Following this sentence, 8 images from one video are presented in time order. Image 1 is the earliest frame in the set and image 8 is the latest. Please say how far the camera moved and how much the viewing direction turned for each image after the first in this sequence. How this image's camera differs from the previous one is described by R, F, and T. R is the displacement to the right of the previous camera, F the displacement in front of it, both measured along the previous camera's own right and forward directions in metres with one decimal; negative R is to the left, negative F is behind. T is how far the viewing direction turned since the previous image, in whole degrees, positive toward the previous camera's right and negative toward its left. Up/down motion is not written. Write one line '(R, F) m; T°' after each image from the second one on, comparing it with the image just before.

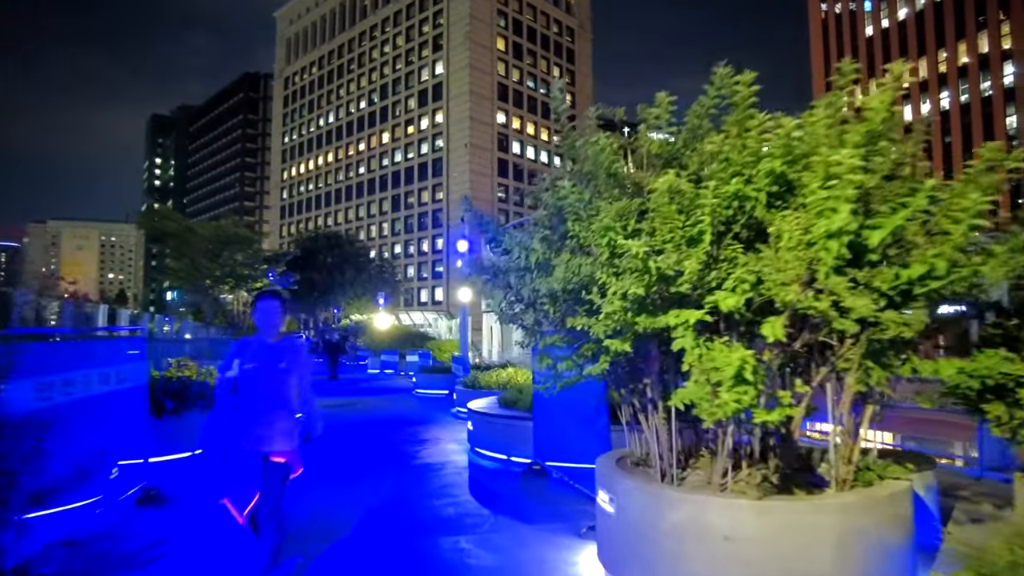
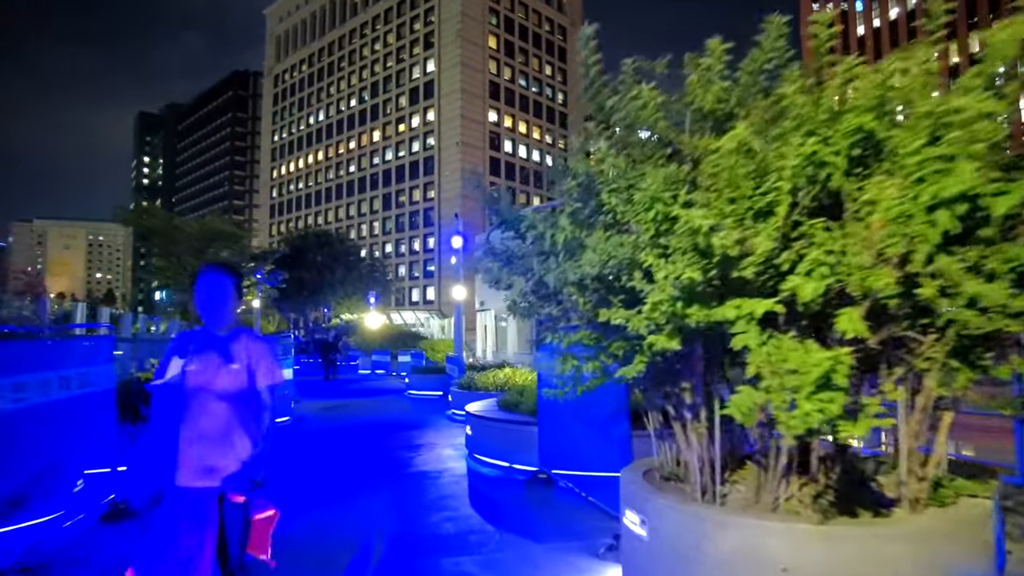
(-0.1, +0.6) m; +1°
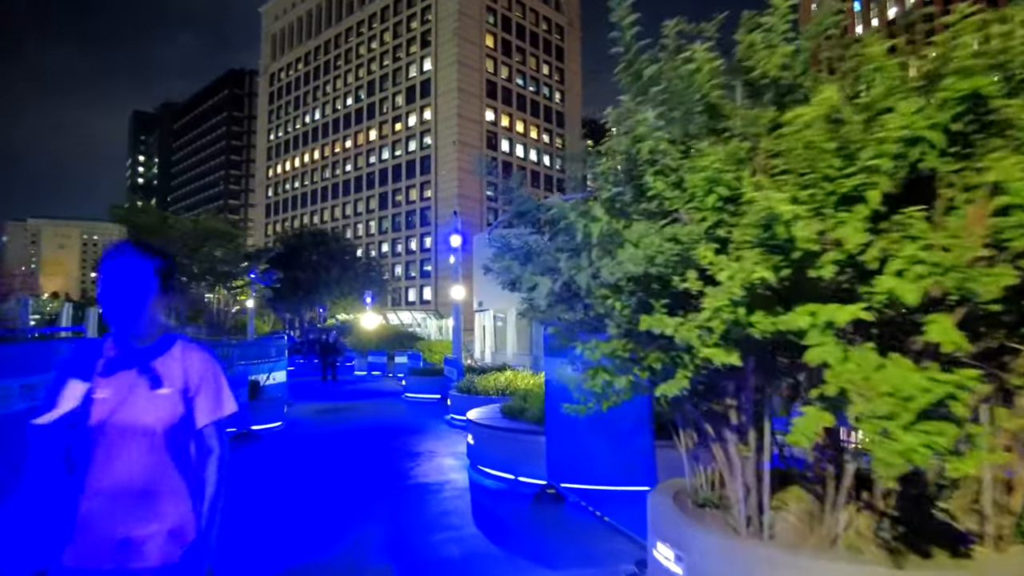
(-0.1, +0.5) m; 0°
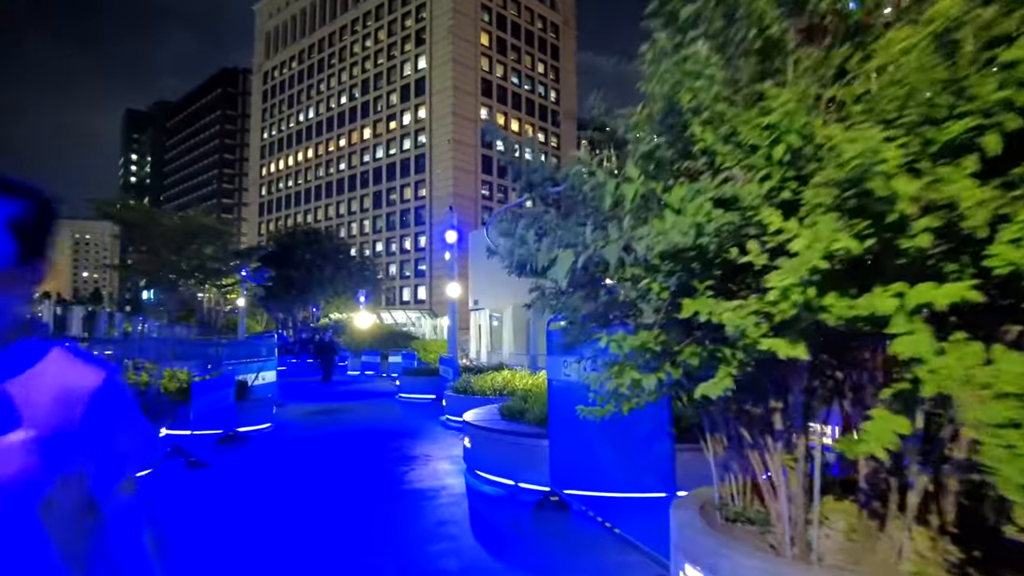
(-0.1, +0.5) m; 0°
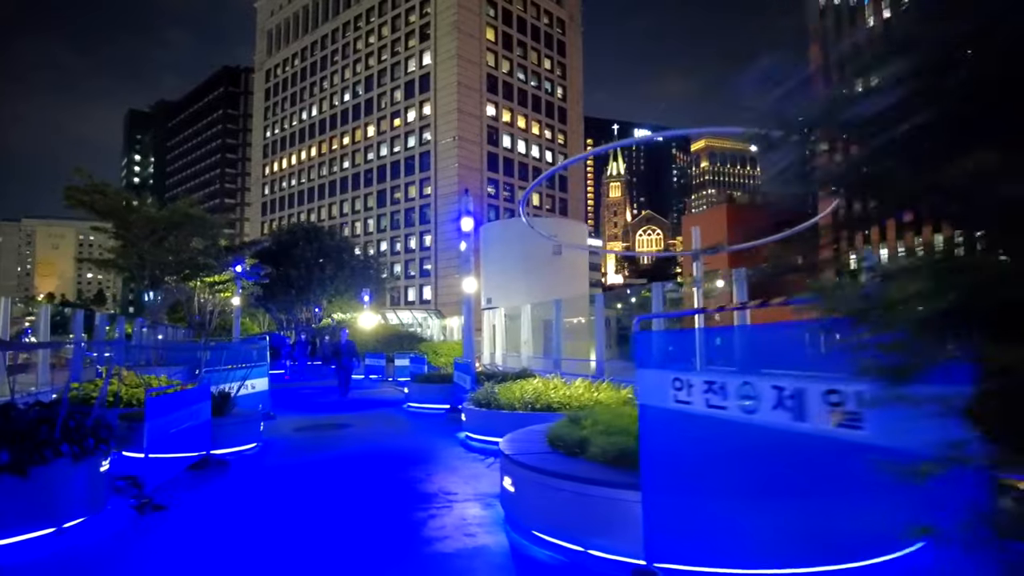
(-0.5, +2.1) m; 0°
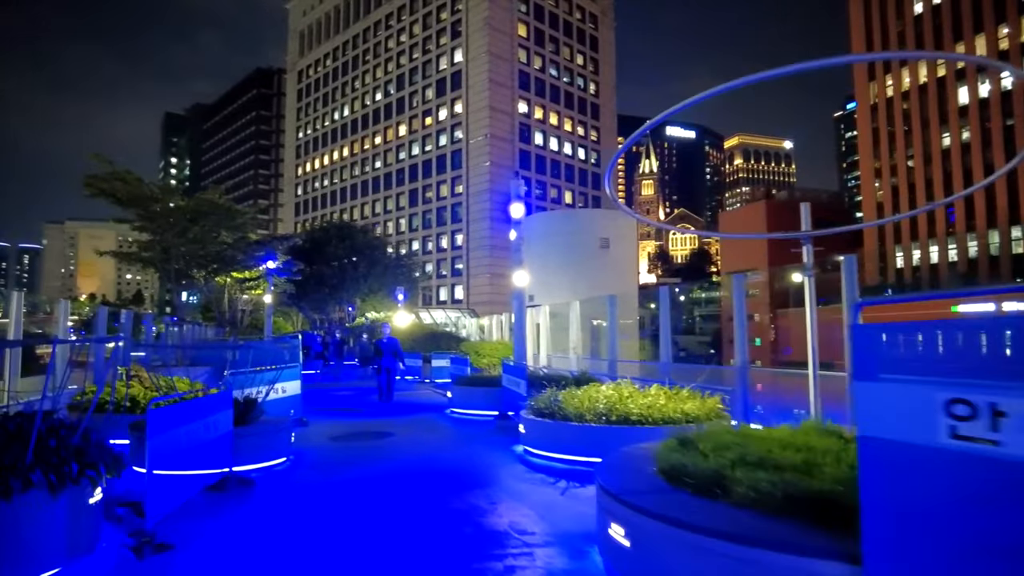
(-0.5, +1.5) m; -2°
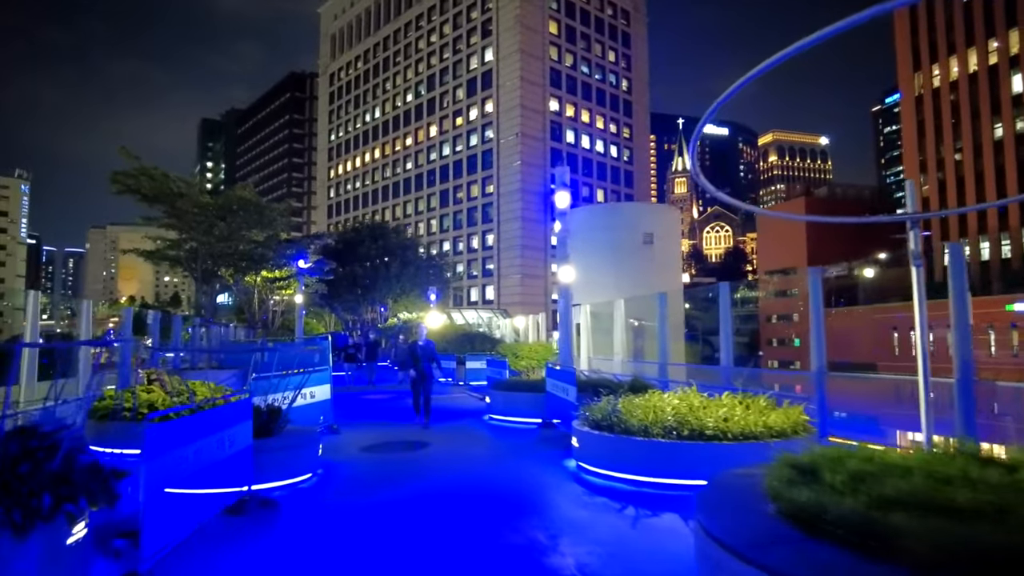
(-0.3, +1.0) m; -3°
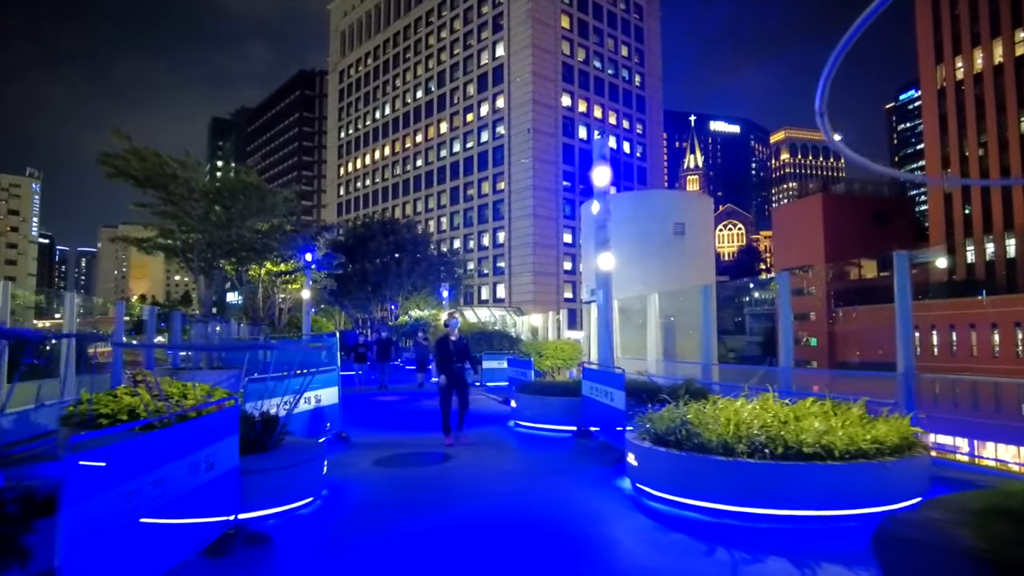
(-0.3, +1.4) m; -1°
